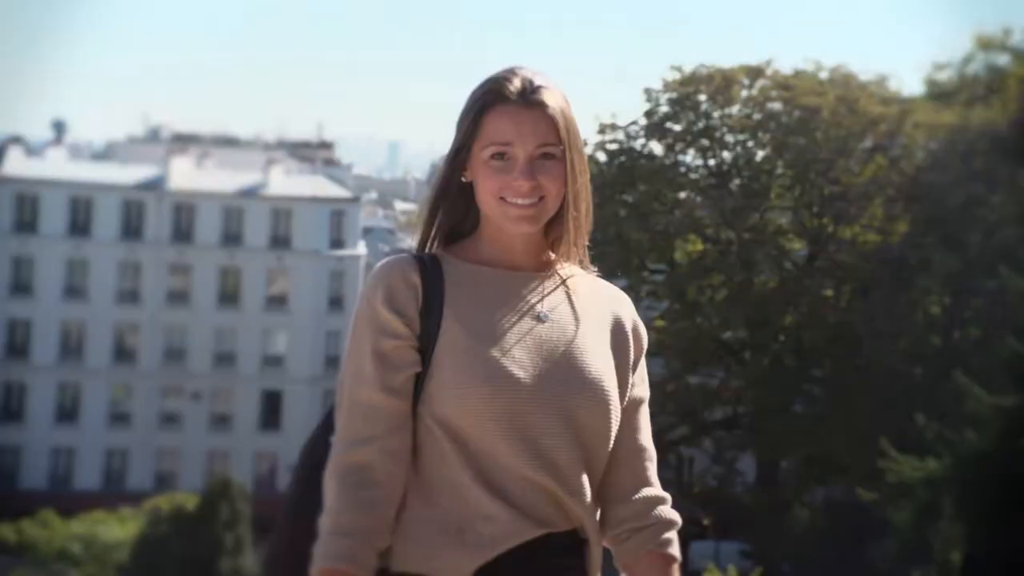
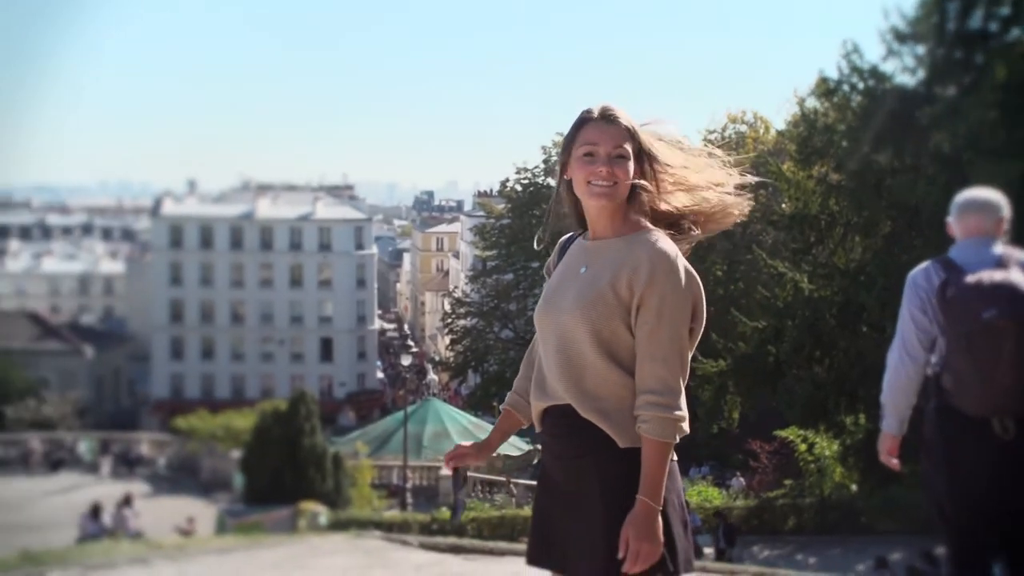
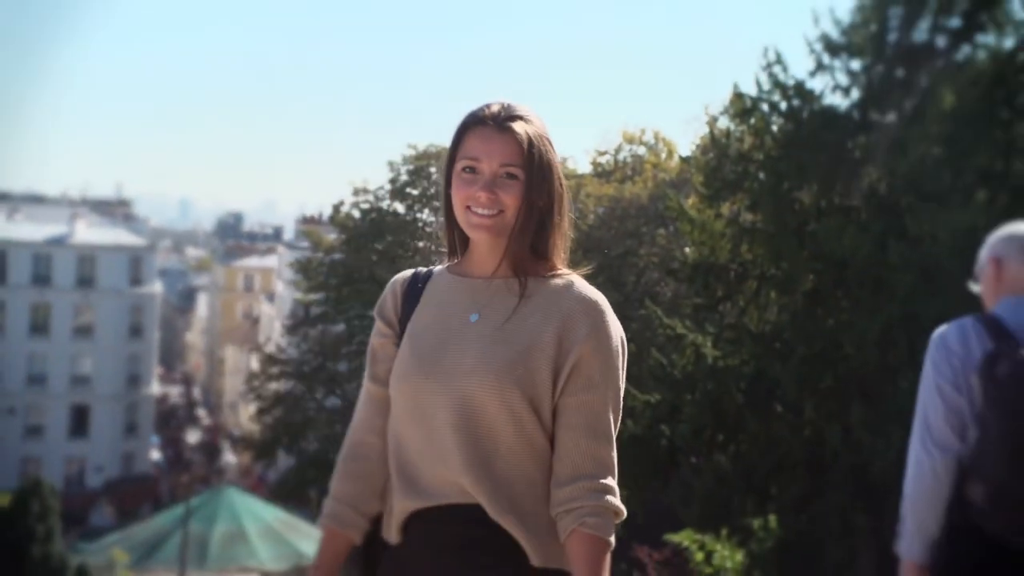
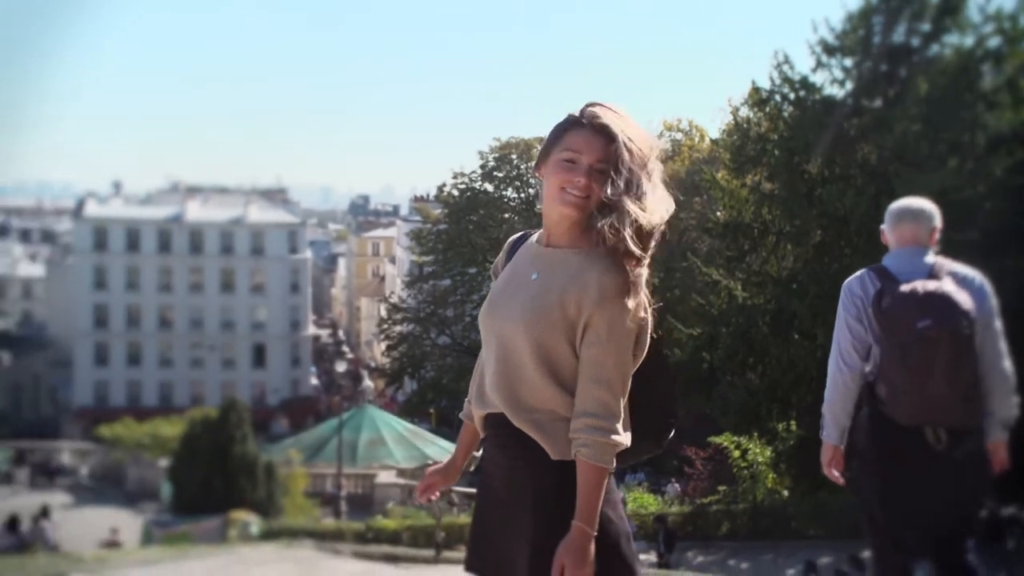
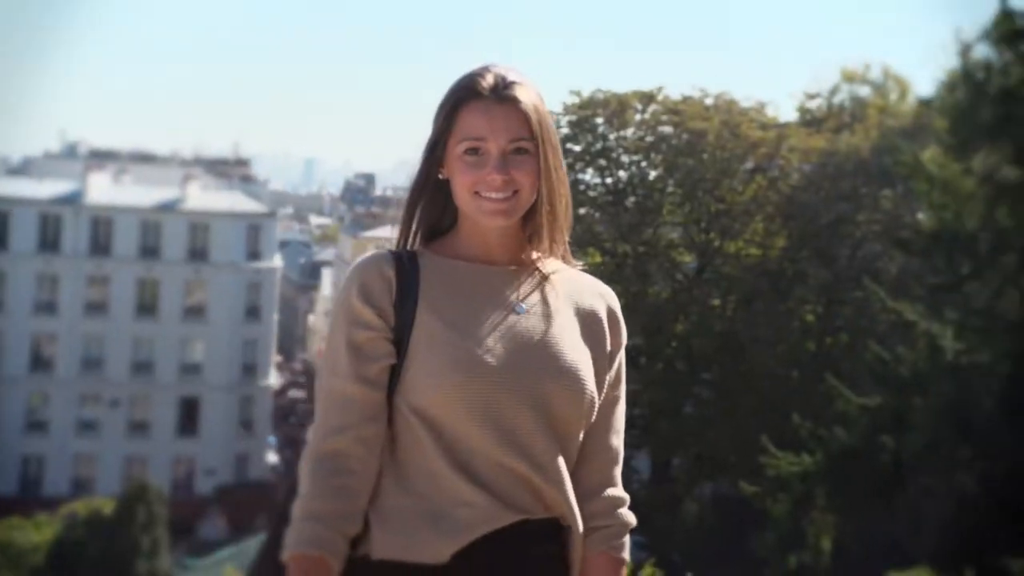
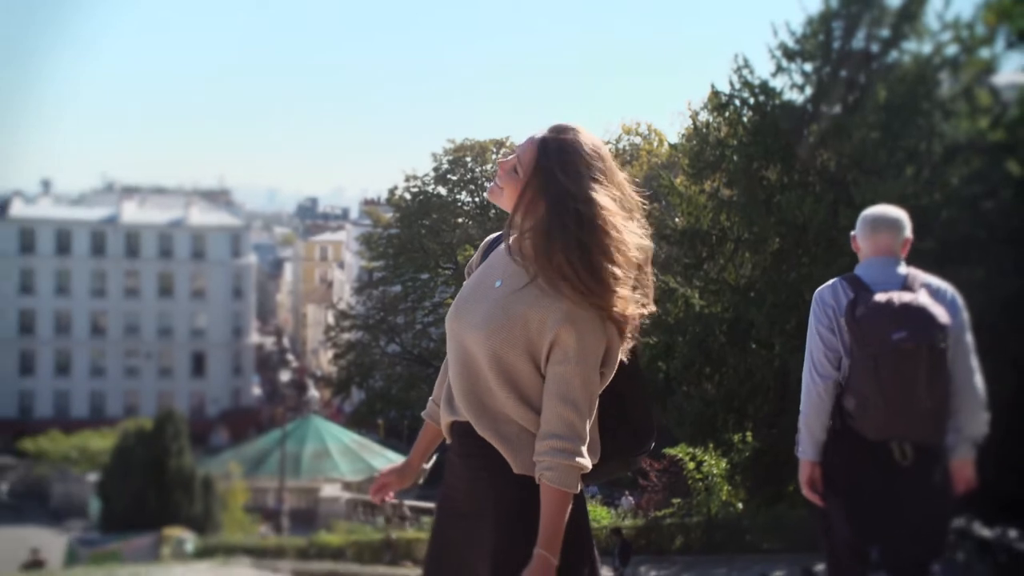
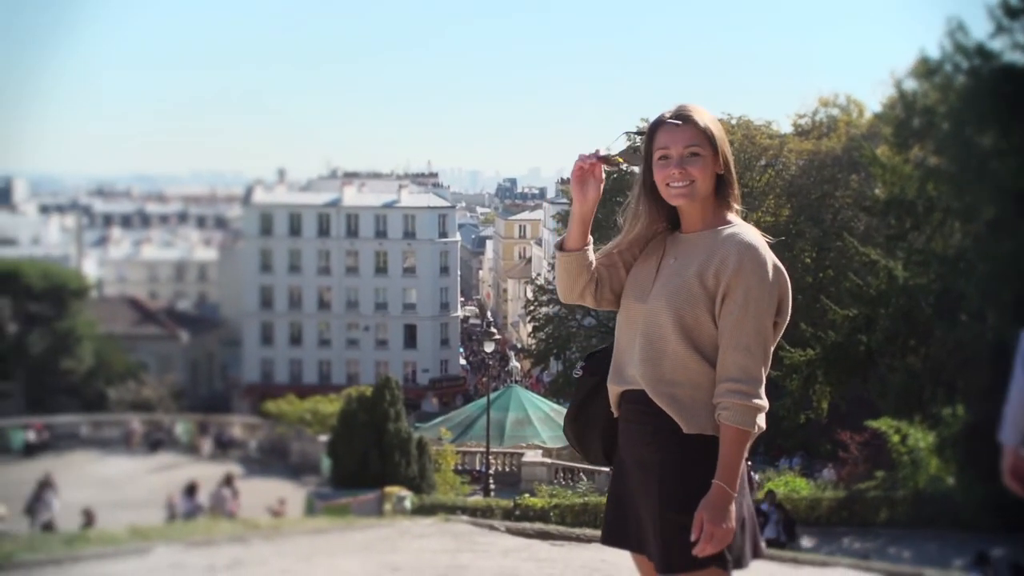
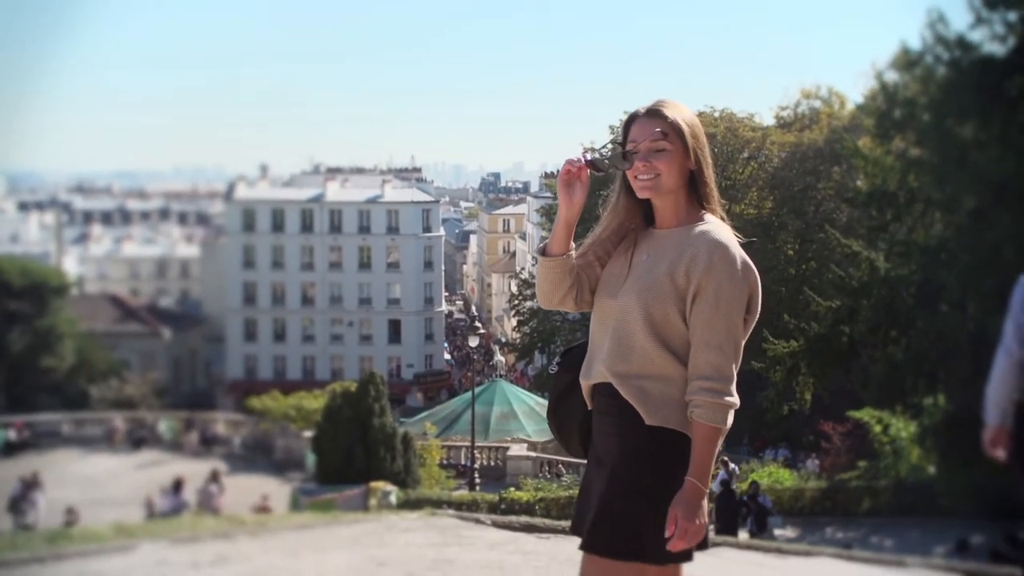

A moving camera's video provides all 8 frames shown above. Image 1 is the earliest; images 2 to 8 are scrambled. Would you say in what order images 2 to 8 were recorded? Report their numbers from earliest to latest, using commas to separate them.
5, 3, 6, 4, 2, 7, 8
